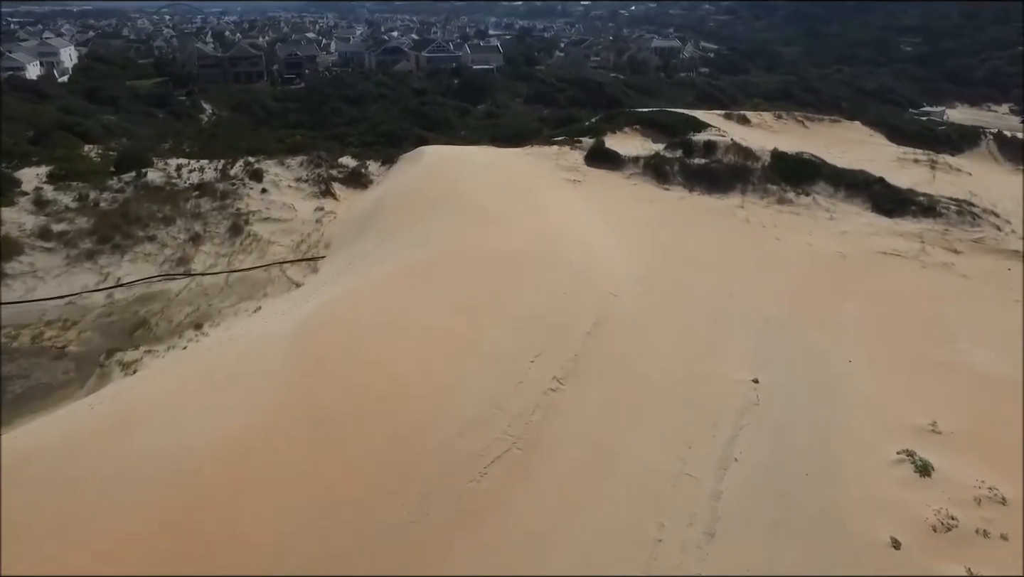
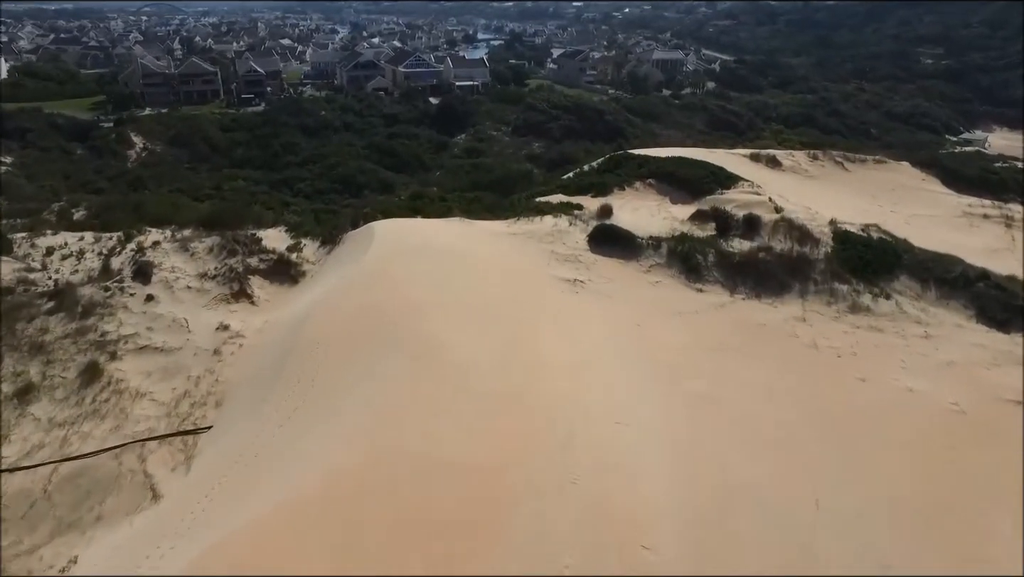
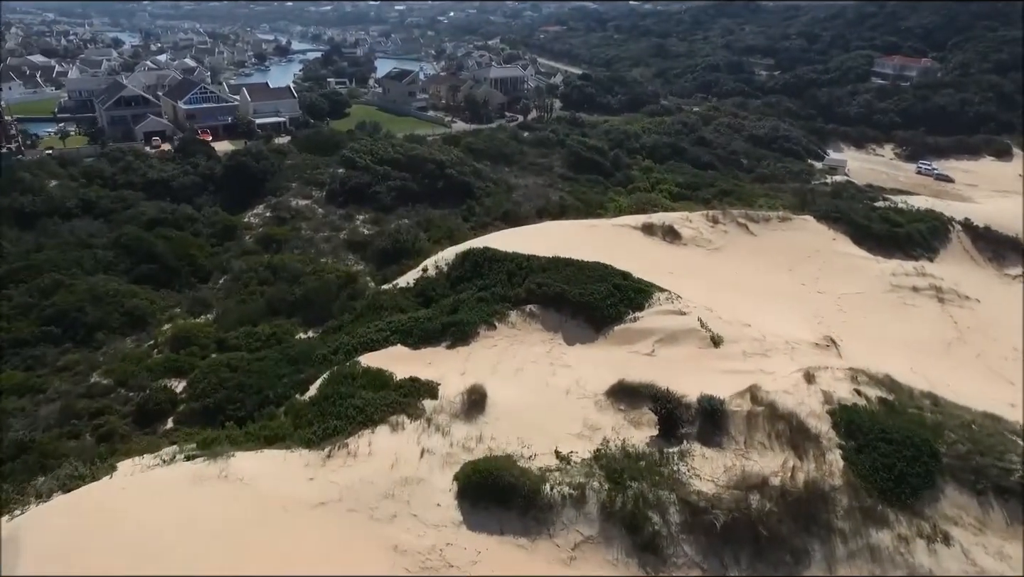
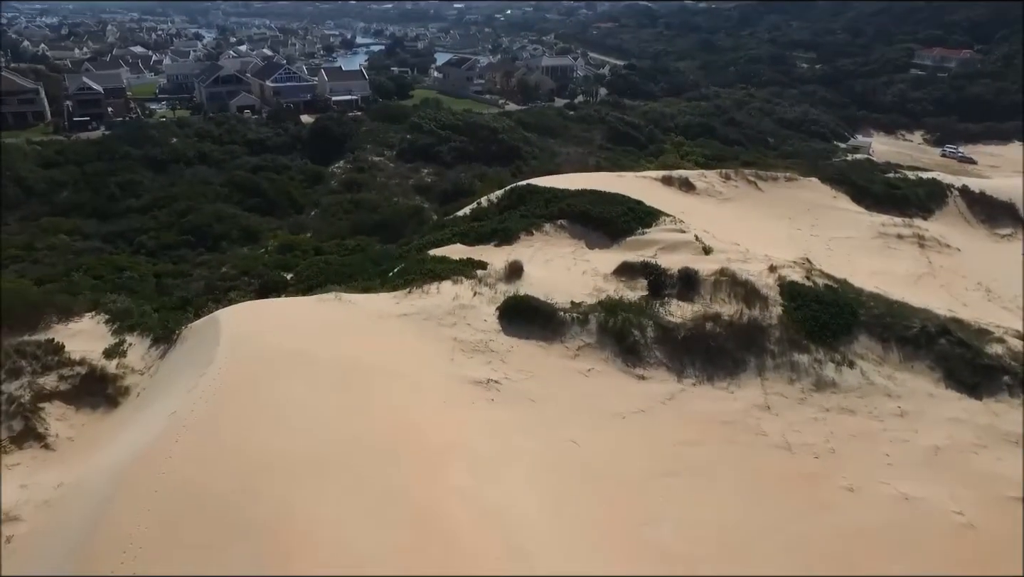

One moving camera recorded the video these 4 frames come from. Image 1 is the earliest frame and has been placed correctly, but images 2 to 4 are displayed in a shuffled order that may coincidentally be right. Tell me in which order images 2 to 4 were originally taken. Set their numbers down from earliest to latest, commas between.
2, 4, 3
